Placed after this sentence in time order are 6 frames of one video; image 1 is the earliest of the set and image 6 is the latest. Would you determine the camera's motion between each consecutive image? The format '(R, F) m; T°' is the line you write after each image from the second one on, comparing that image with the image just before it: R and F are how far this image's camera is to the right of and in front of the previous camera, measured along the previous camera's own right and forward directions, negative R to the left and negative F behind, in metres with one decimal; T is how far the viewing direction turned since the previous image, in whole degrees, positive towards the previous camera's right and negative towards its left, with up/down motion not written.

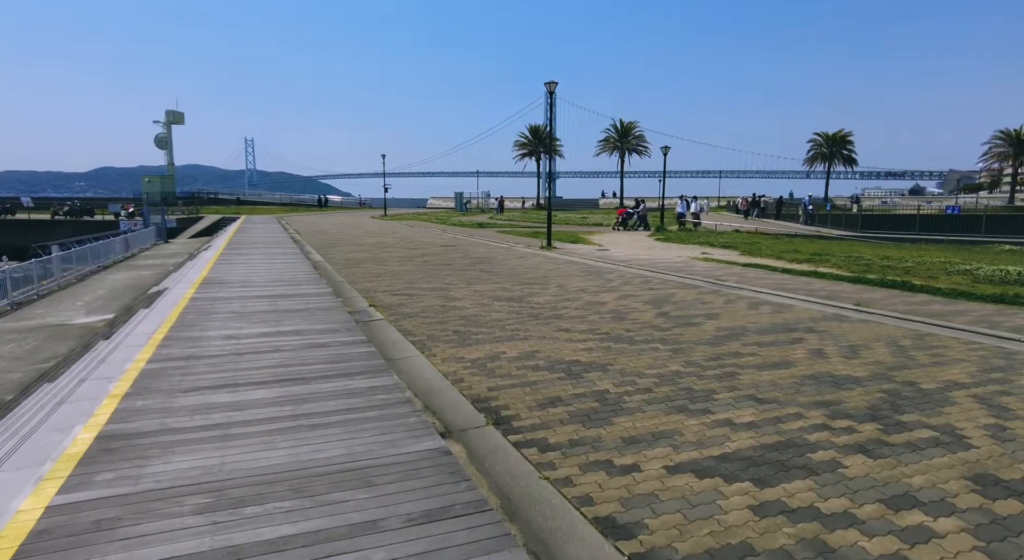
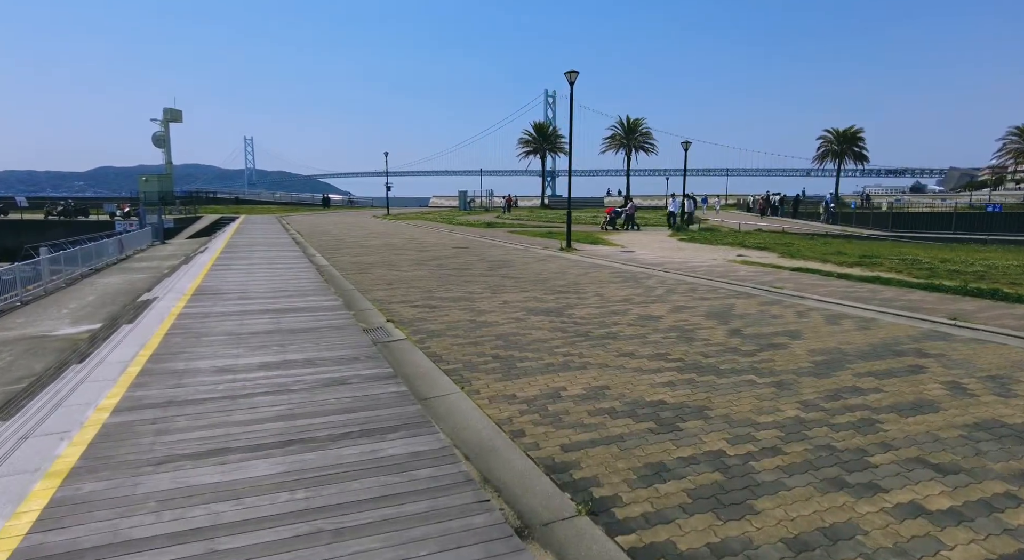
(-0.6, +1.3) m; 0°
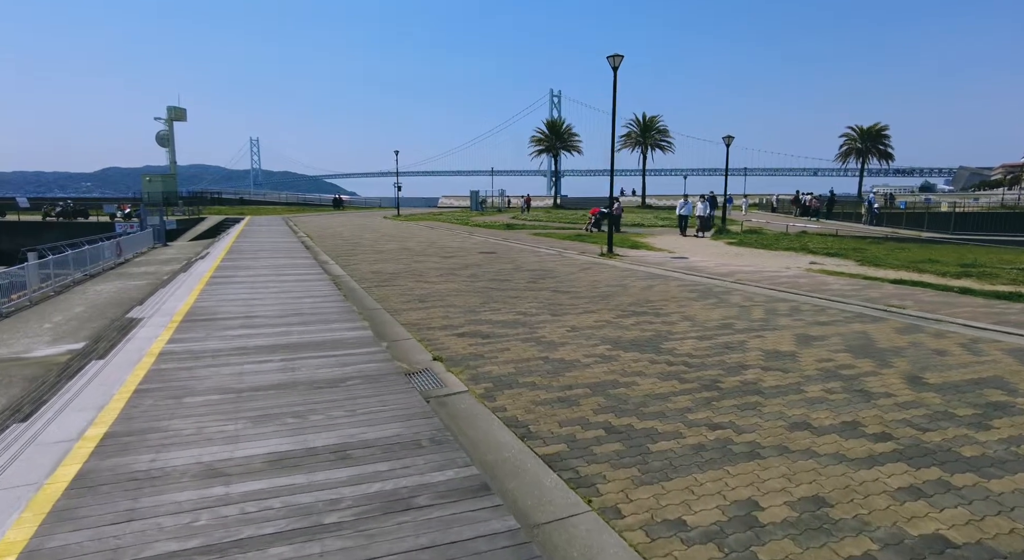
(-0.9, +2.0) m; 0°
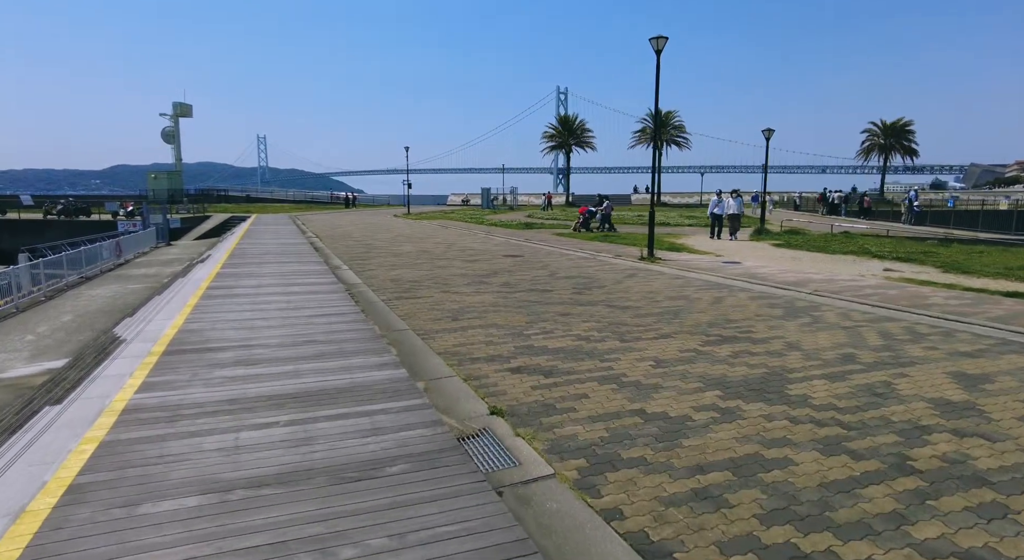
(-0.7, +1.6) m; -1°
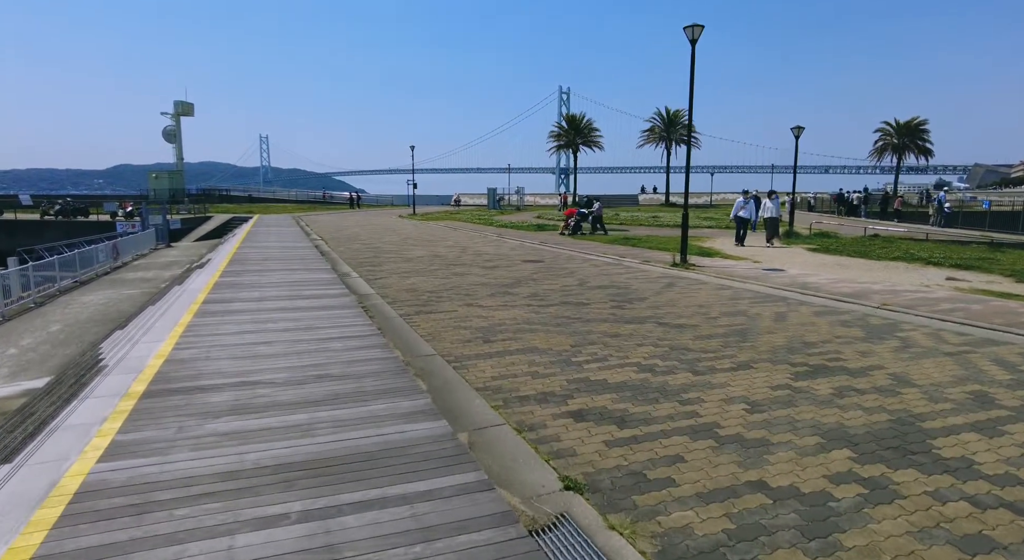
(-0.5, +1.2) m; 0°
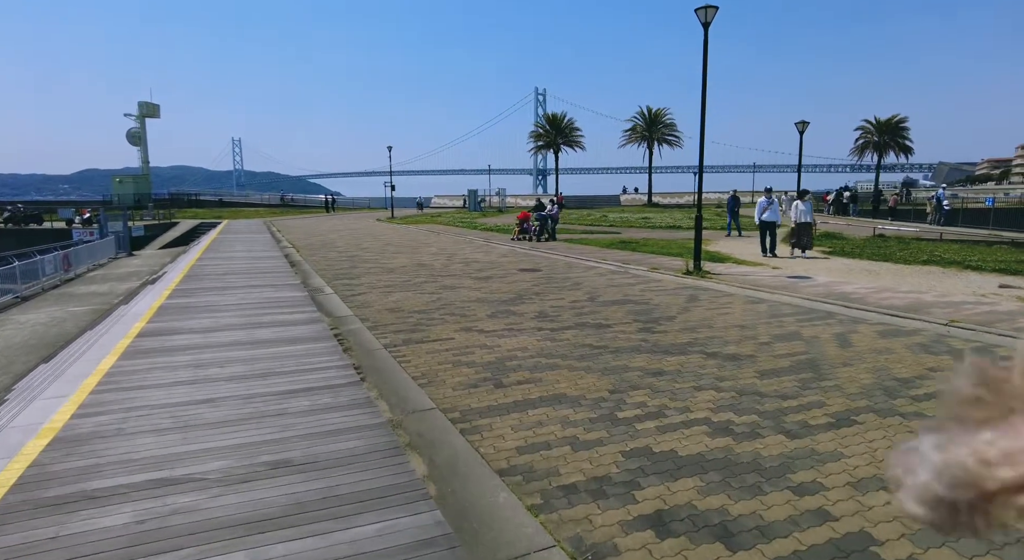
(-0.4, +1.6) m; +2°
